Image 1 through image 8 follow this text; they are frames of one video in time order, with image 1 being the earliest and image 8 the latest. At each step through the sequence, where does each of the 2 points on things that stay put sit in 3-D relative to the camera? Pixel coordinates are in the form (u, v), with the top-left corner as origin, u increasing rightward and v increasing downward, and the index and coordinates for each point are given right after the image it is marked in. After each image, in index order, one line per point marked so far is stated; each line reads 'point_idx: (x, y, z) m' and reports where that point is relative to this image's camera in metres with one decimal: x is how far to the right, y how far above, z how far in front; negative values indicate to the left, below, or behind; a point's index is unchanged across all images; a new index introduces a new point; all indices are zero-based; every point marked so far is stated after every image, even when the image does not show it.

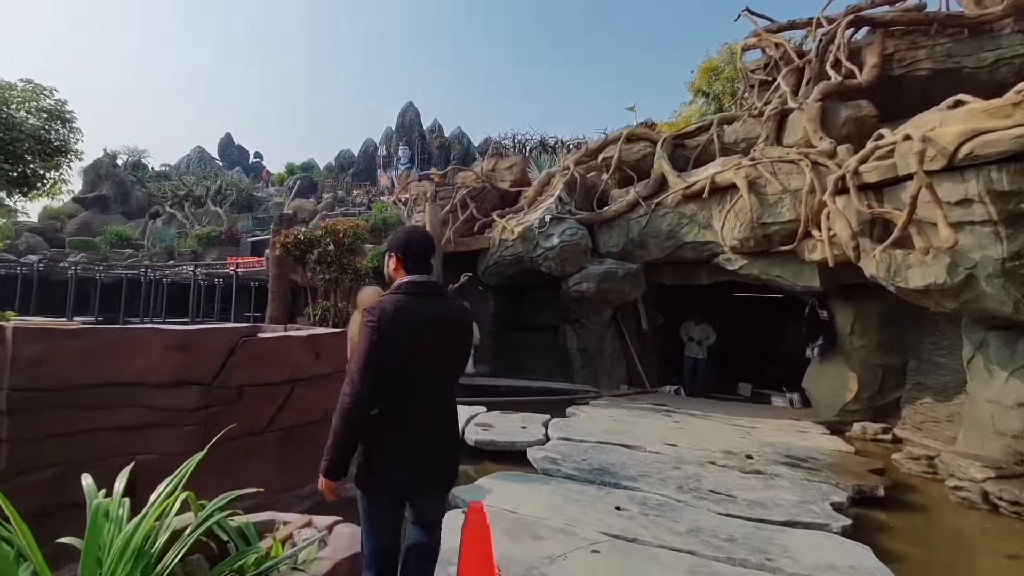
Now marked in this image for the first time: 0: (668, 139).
0: (+2.8, +2.6, +10.5) m
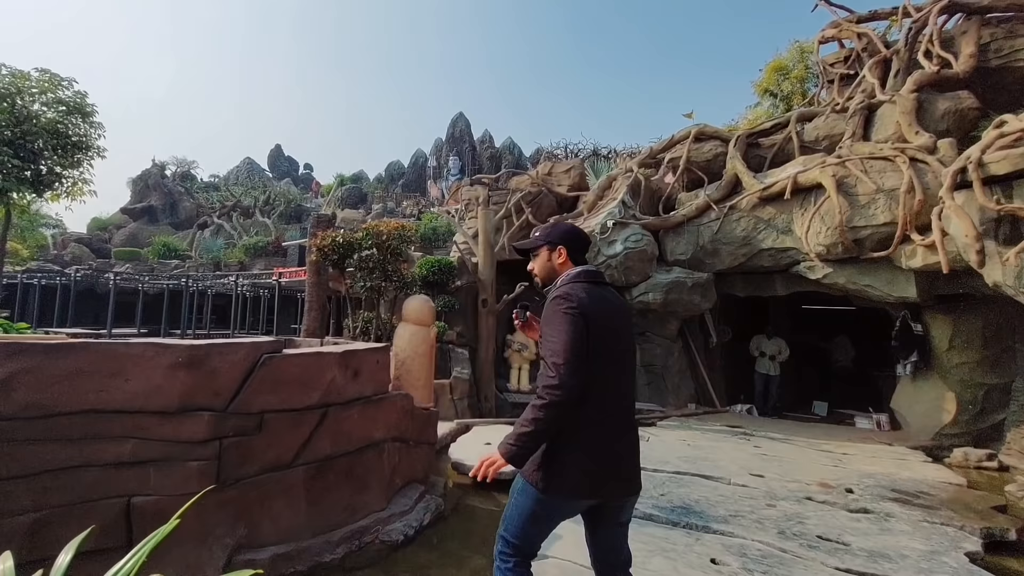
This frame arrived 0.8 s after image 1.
0: (+3.8, +2.5, +9.6) m
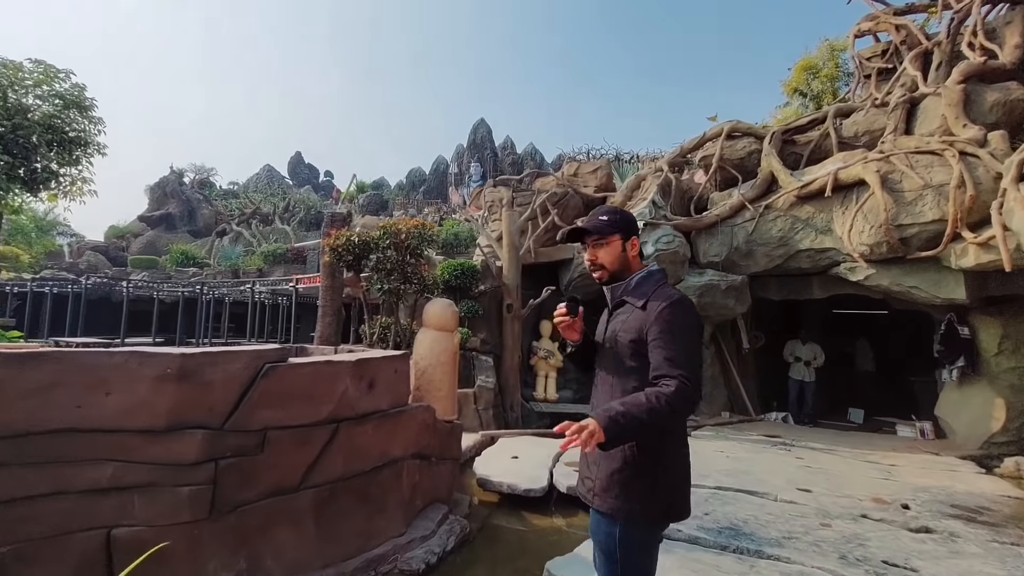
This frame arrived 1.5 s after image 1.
0: (+4.1, +2.4, +9.1) m
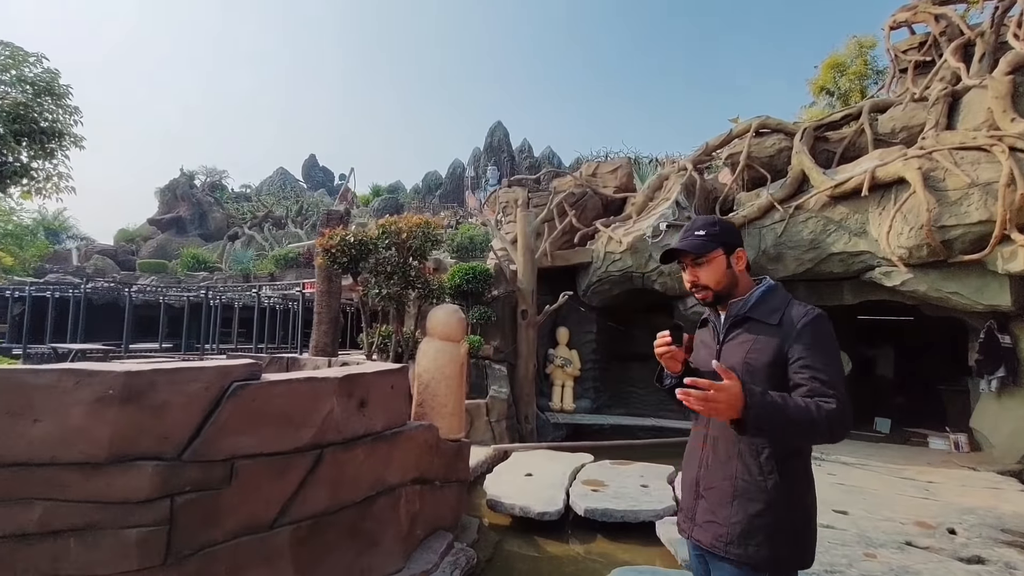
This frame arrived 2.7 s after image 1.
0: (+4.4, +2.3, +8.6) m
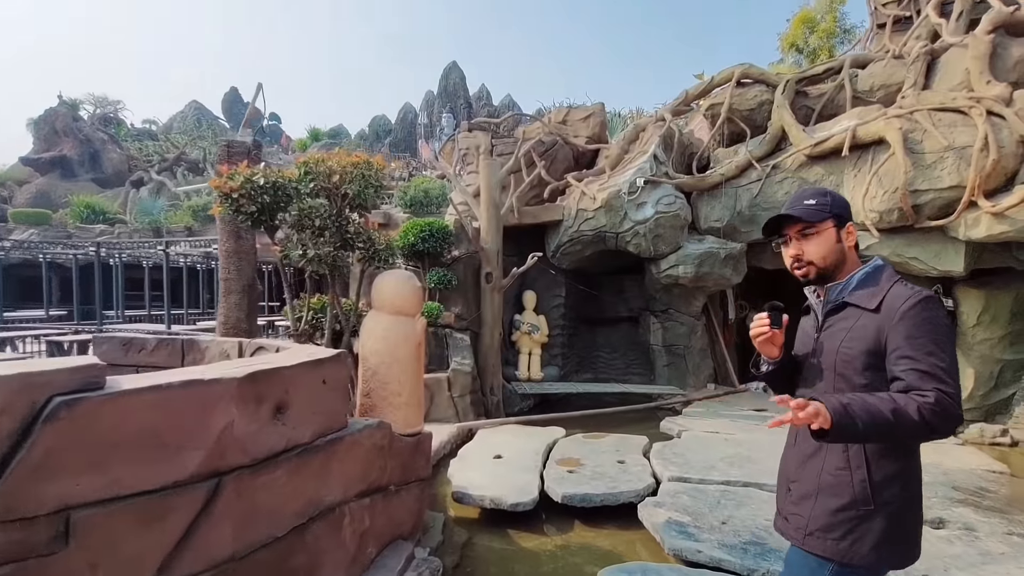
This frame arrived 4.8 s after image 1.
0: (+3.9, +2.8, +8.1) m
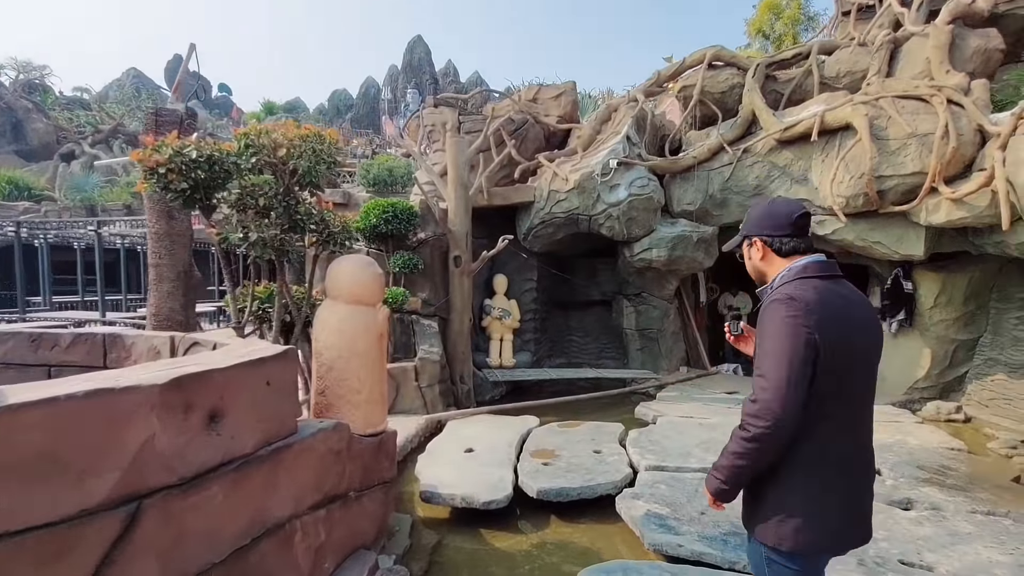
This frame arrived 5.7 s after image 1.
0: (+3.5, +3.1, +7.9) m
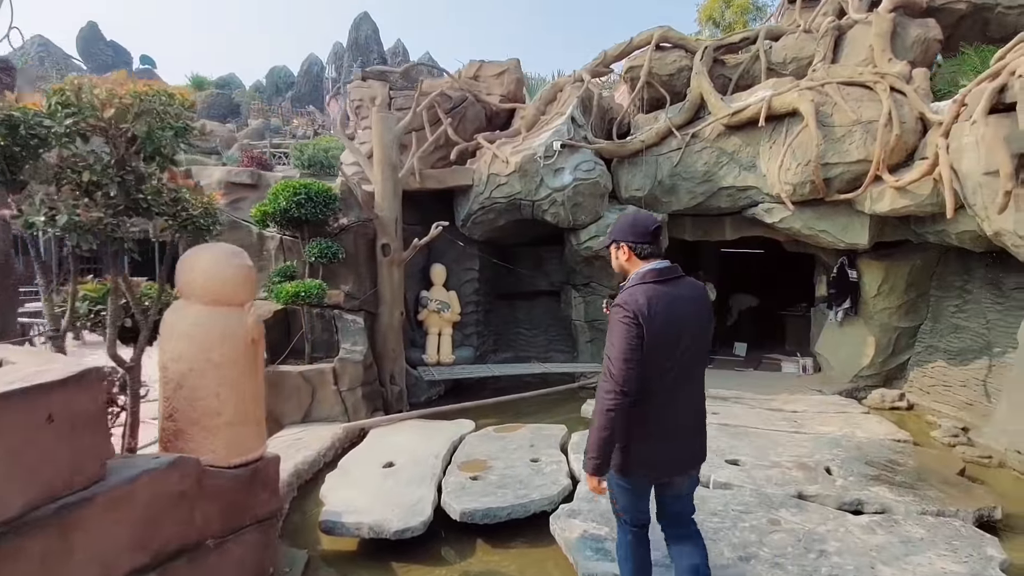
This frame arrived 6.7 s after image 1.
0: (+2.7, +3.2, +7.7) m
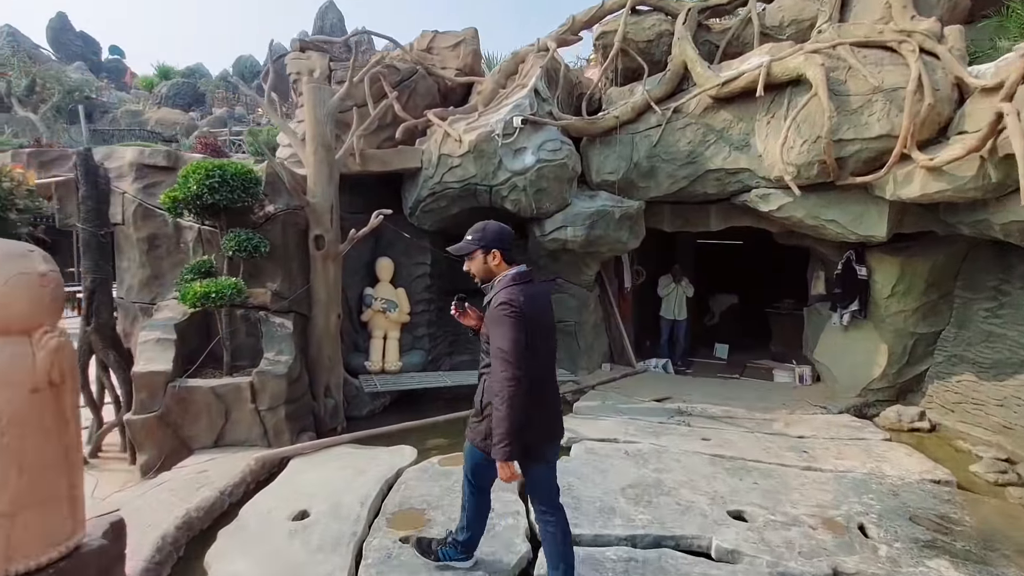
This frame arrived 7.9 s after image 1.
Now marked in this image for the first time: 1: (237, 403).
0: (+2.3, +3.2, +6.8) m
1: (-1.8, -0.8, +3.9) m
